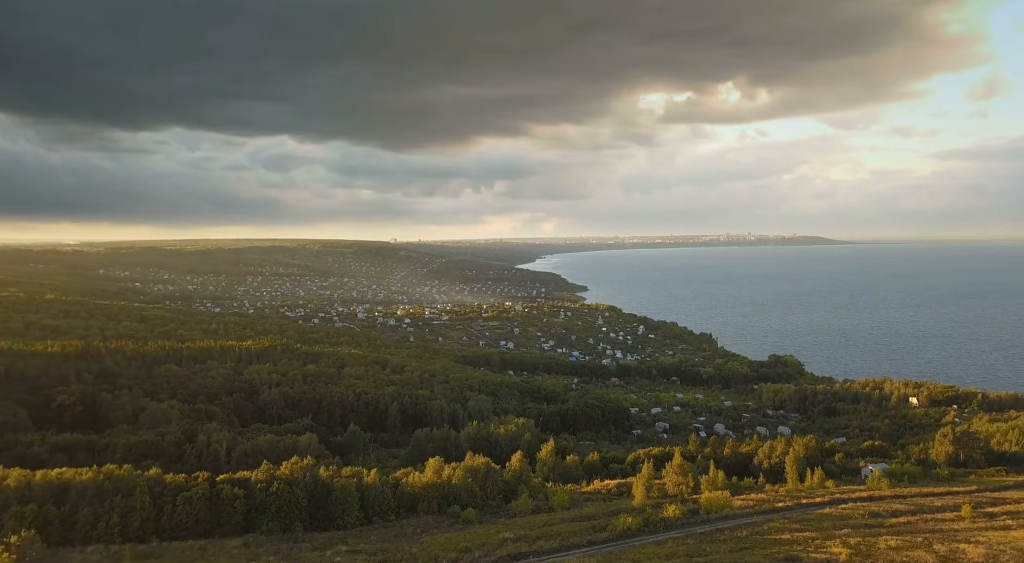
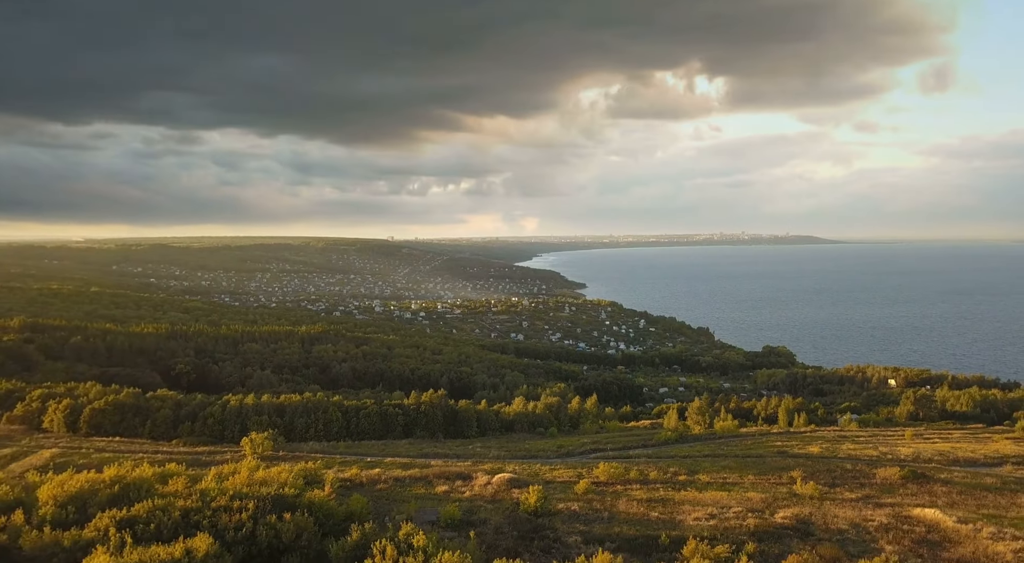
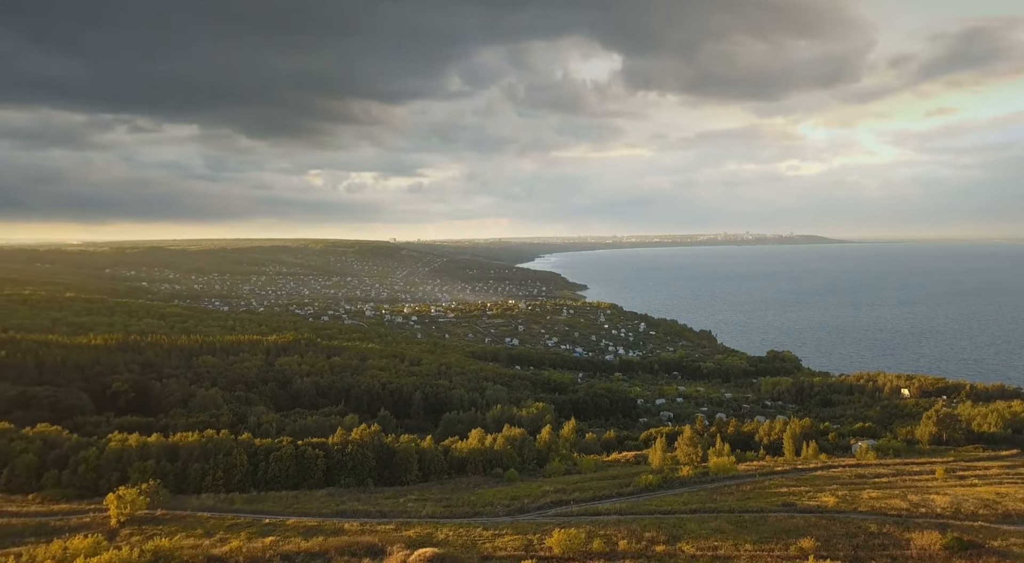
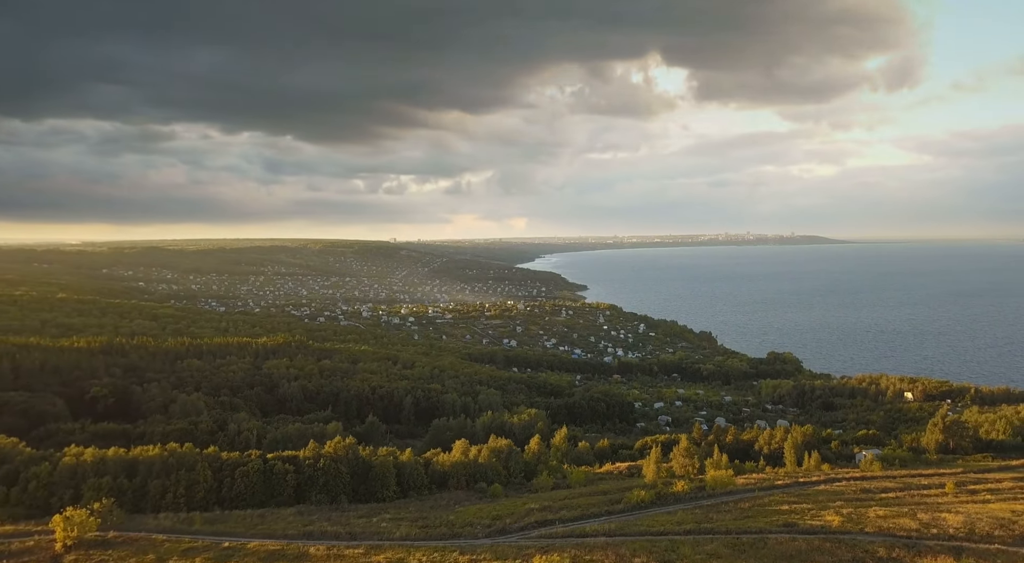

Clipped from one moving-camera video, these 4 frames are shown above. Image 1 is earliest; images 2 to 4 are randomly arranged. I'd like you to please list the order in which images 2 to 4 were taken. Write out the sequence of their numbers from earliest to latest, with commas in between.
4, 3, 2
